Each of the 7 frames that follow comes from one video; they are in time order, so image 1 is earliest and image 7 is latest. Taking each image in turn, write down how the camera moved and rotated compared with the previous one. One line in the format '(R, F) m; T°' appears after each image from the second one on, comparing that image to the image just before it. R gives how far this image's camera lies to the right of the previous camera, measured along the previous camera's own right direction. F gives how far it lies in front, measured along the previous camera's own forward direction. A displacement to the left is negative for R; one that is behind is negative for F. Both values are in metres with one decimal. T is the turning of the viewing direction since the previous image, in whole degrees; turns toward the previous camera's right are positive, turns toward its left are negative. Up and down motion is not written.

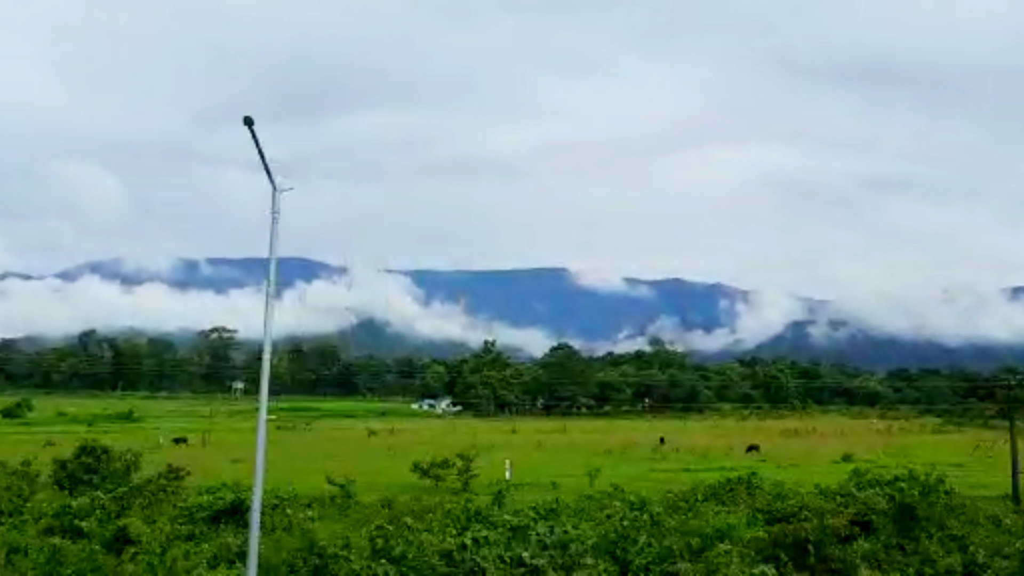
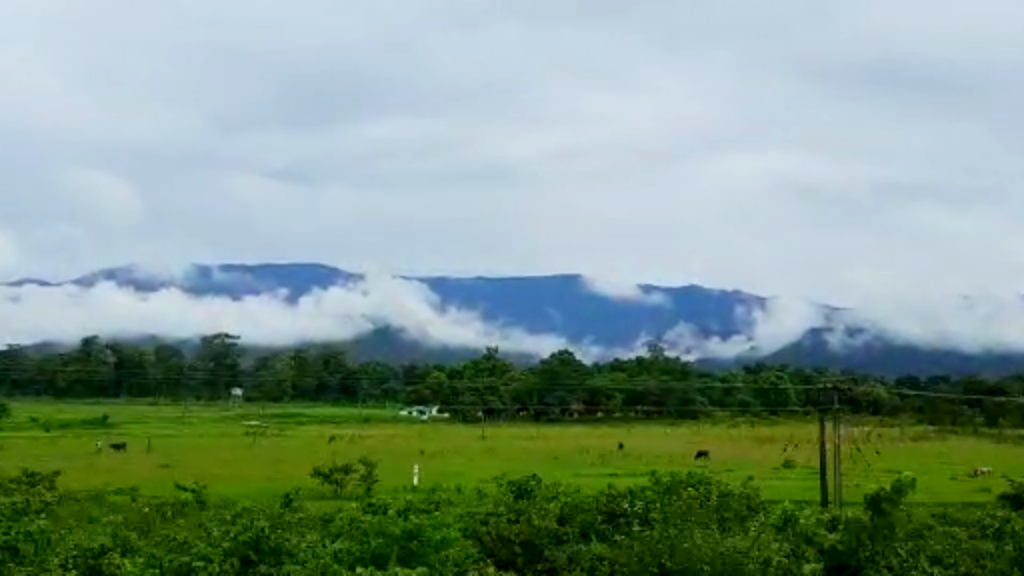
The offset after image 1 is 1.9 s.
(+3.0, 0.0) m; -1°
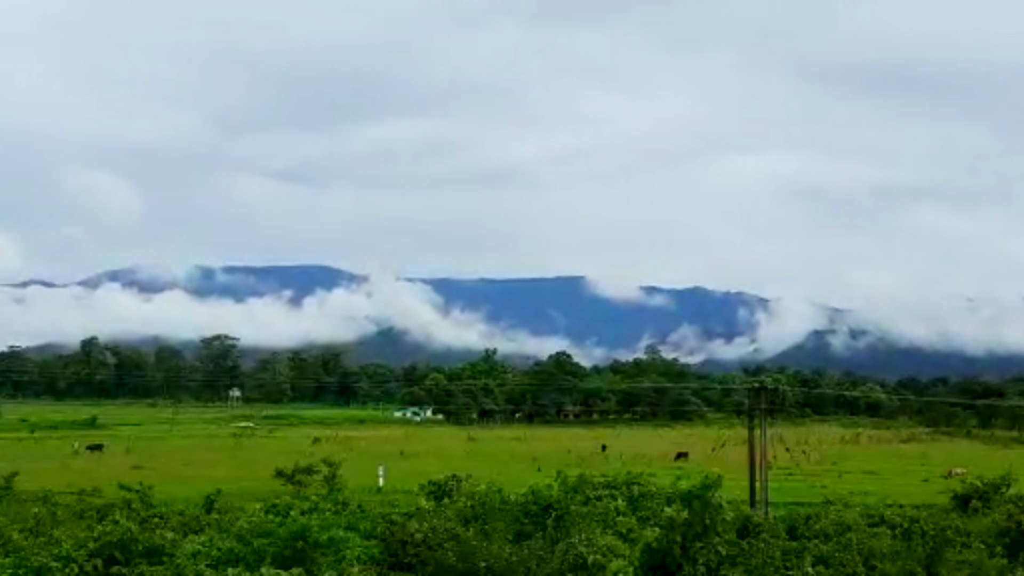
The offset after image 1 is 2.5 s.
(+1.1, 0.0) m; 0°
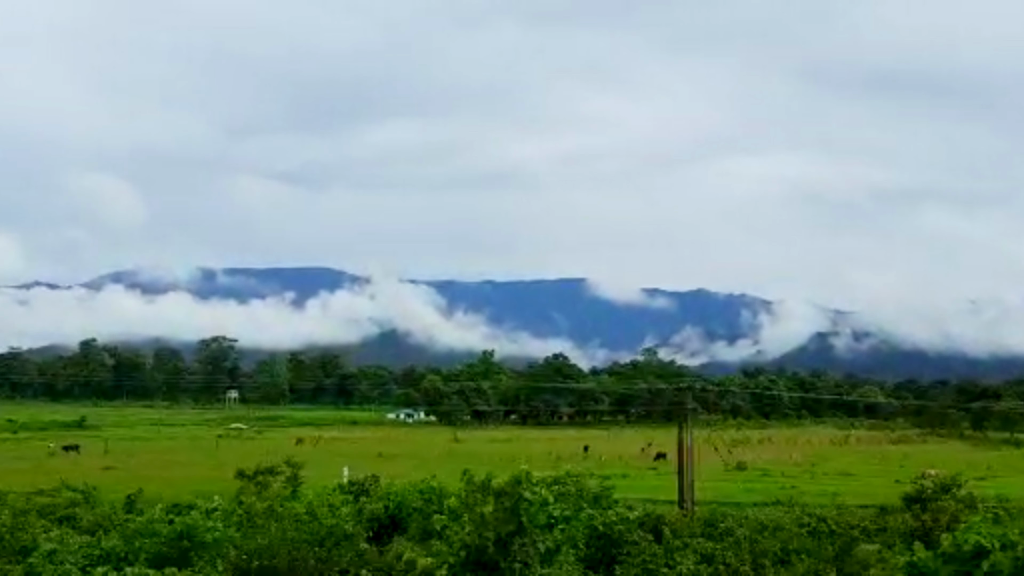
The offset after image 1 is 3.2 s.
(+1.1, 0.0) m; 0°
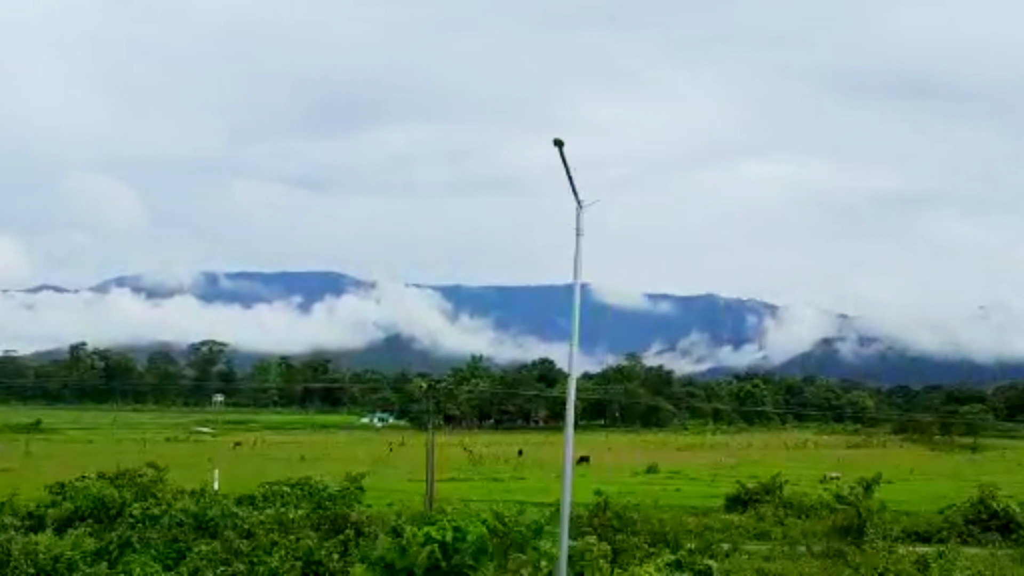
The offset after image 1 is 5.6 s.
(+3.8, +0.1) m; -1°
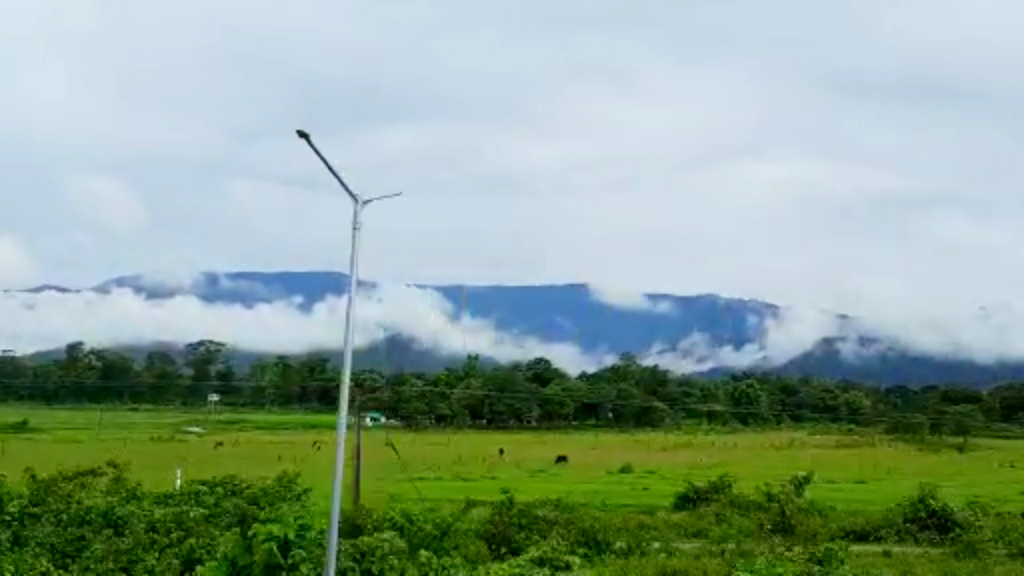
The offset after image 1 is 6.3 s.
(+1.1, +0.1) m; 0°
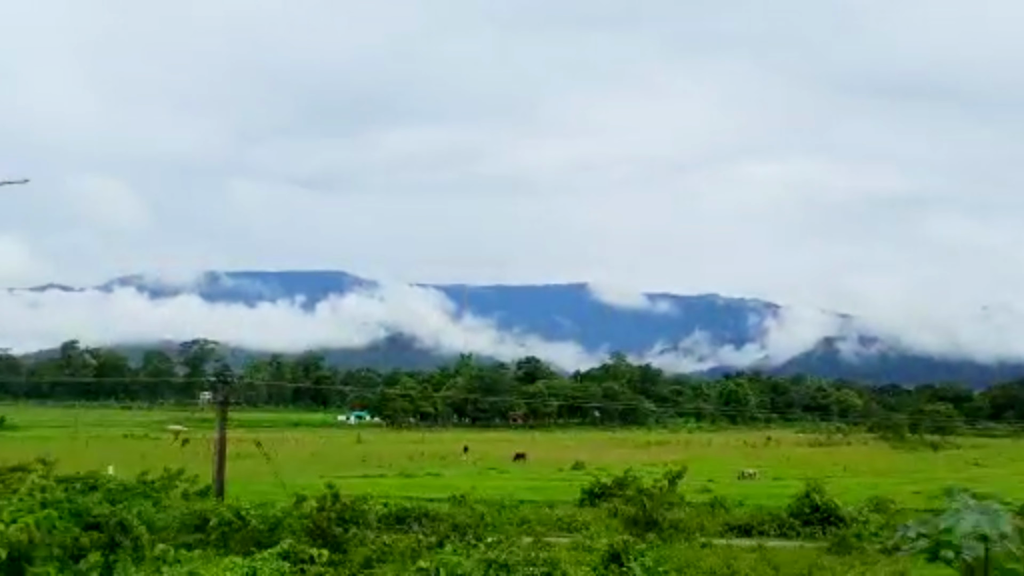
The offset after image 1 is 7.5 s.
(+1.9, +0.1) m; 0°
